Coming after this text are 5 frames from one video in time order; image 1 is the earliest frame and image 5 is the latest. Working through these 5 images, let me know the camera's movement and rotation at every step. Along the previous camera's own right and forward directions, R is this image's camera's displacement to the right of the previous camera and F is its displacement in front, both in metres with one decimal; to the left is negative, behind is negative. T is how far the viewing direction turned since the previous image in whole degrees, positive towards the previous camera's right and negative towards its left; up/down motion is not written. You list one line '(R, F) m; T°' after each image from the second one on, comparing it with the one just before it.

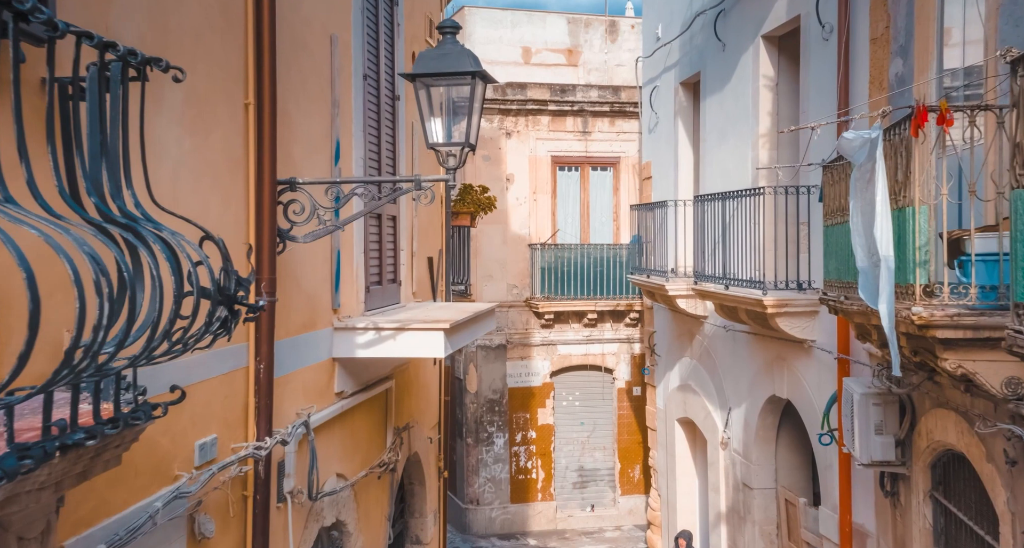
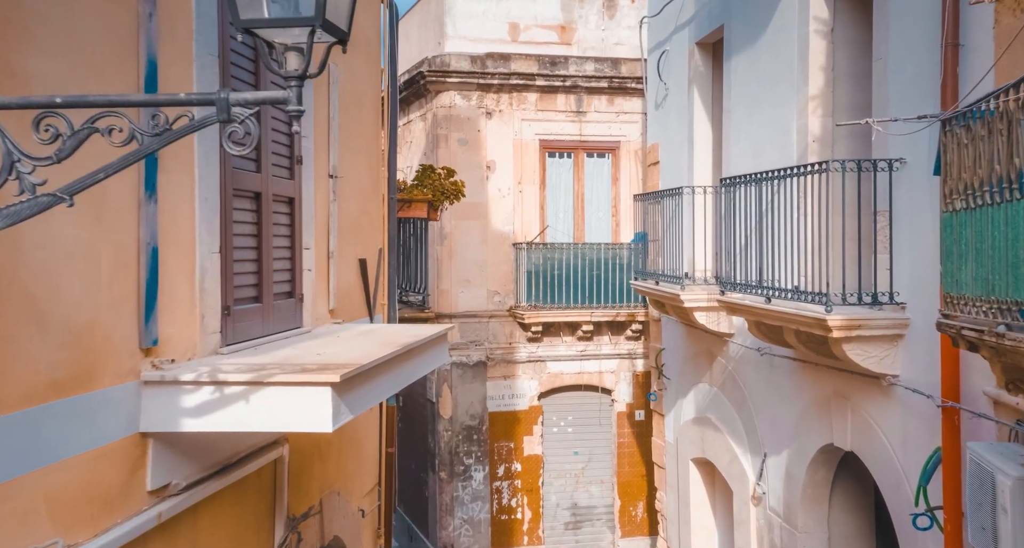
(+0.2, +2.4) m; 0°
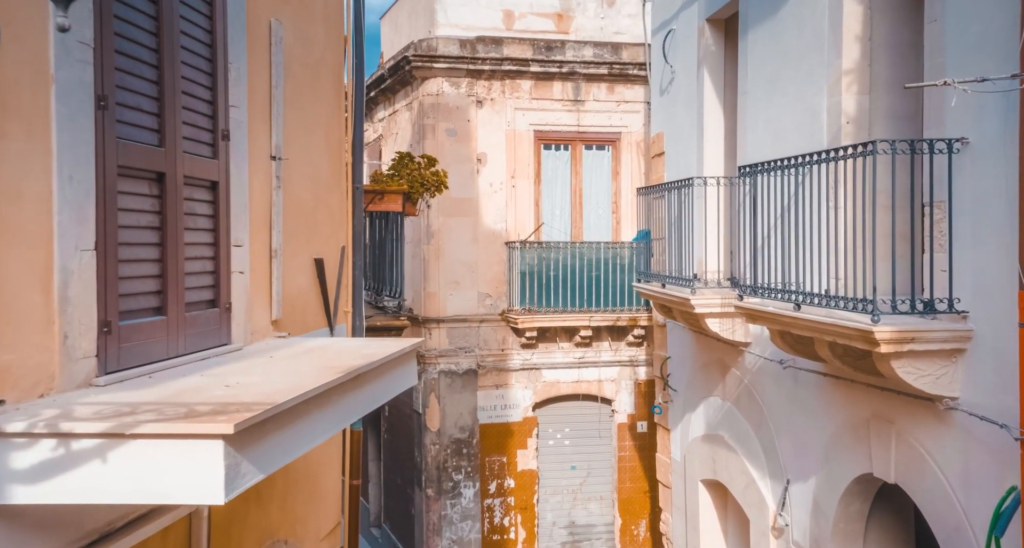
(+0.1, +1.0) m; 0°
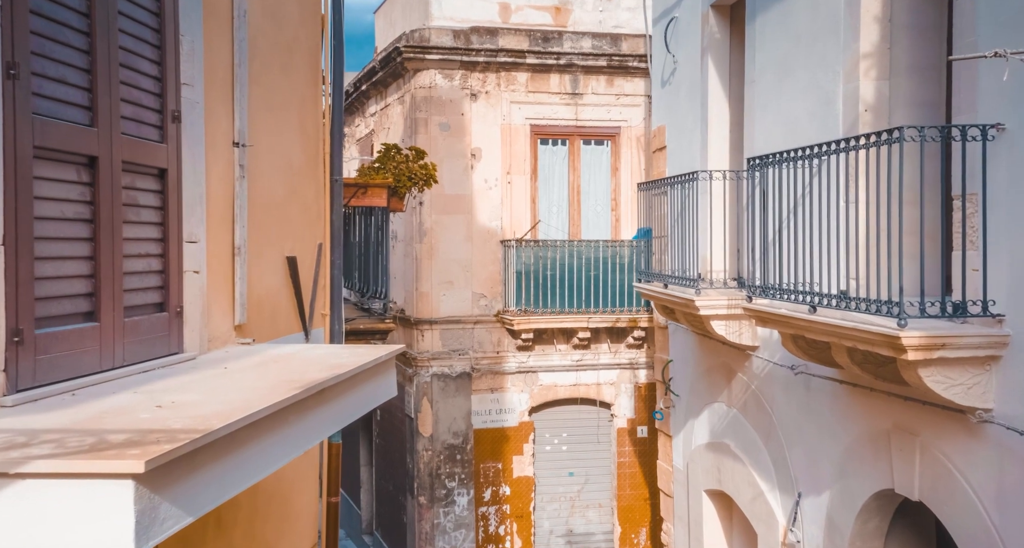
(0.0, +0.4) m; 0°
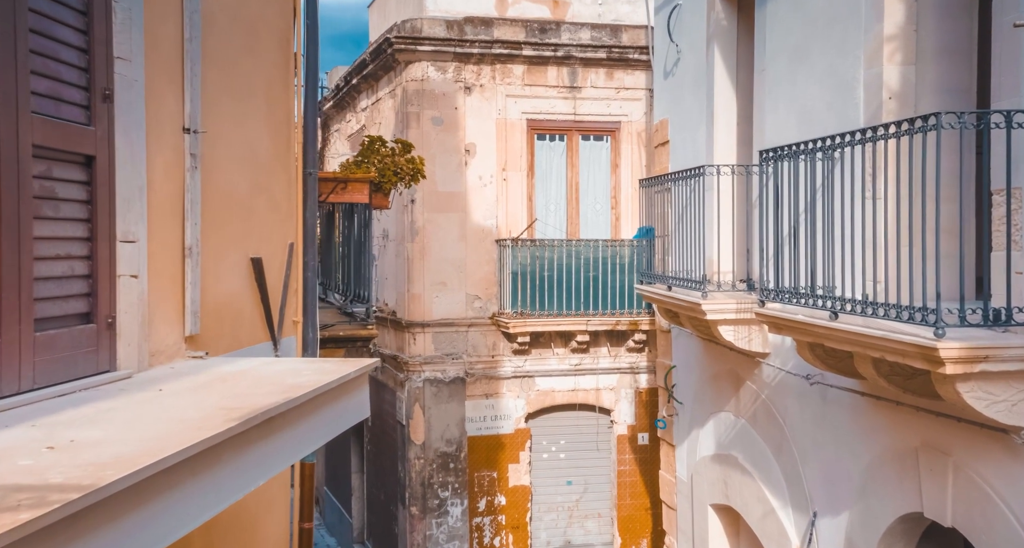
(0.0, +0.5) m; 0°
